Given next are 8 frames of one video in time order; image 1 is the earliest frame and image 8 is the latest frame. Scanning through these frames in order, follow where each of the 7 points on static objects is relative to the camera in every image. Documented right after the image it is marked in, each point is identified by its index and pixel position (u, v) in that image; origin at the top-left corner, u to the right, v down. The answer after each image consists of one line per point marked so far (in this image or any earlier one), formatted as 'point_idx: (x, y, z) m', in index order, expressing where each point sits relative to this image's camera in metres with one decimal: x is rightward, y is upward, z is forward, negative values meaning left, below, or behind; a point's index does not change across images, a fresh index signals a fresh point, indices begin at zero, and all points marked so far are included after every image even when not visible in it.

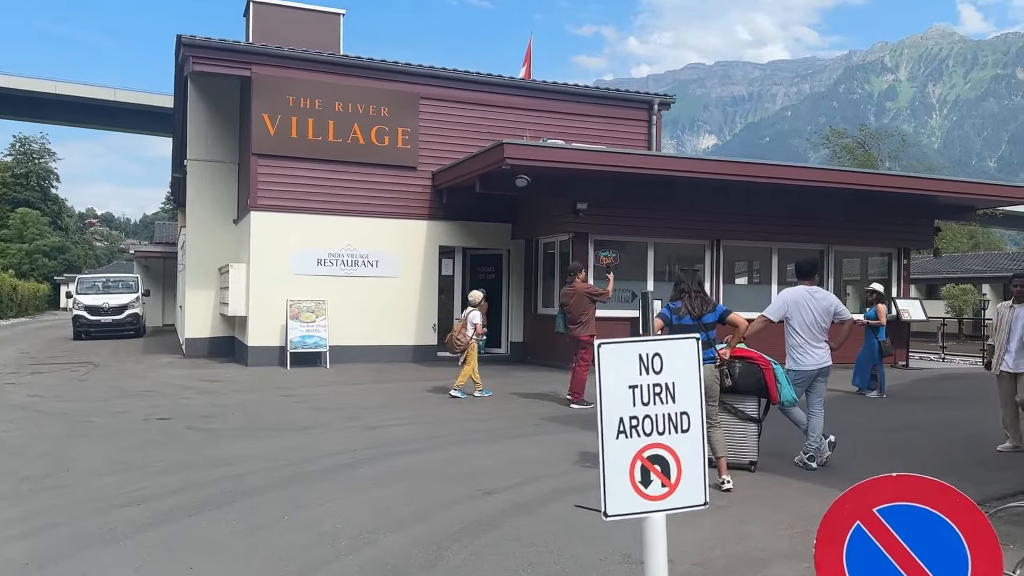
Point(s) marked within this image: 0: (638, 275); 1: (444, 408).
0: (+2.3, +0.2, +14.9) m
1: (-0.8, -1.5, +10.1) m
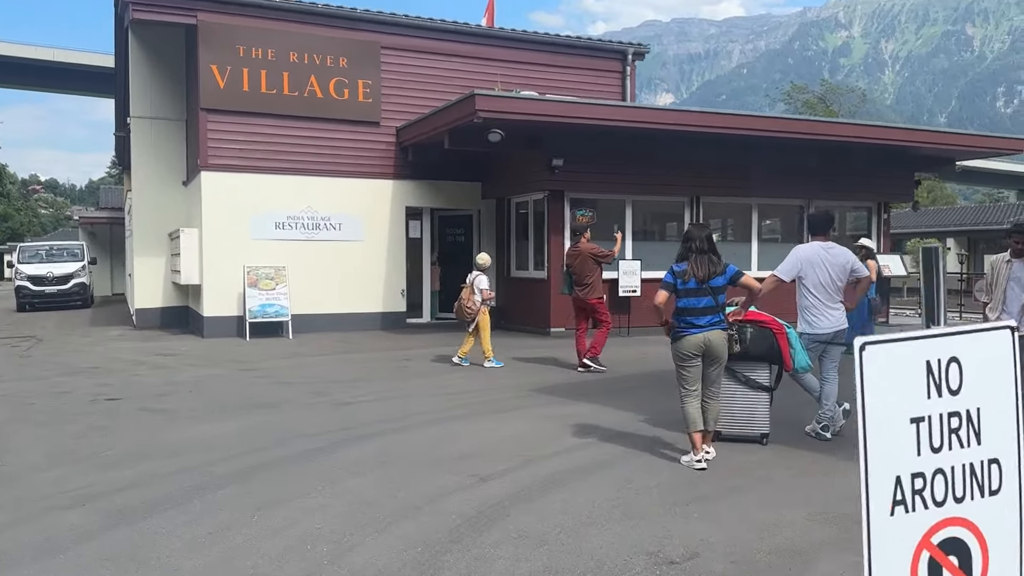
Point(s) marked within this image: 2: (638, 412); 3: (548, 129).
0: (+1.8, +1.0, +14.2) m
1: (-1.0, -1.1, +9.4) m
2: (+1.2, -1.1, +7.6) m
3: (+0.5, +2.5, +12.9) m
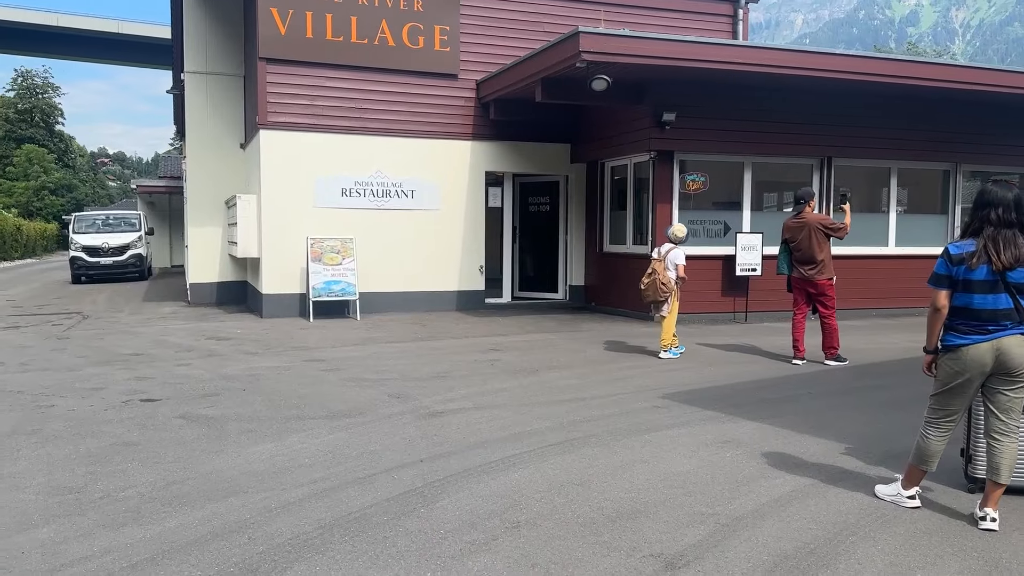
0: (+3.3, +1.3, +12.2) m
1: (+0.1, -0.9, +7.6) m
2: (+2.2, -1.0, +5.7) m
3: (+2.0, +2.8, +10.9) m
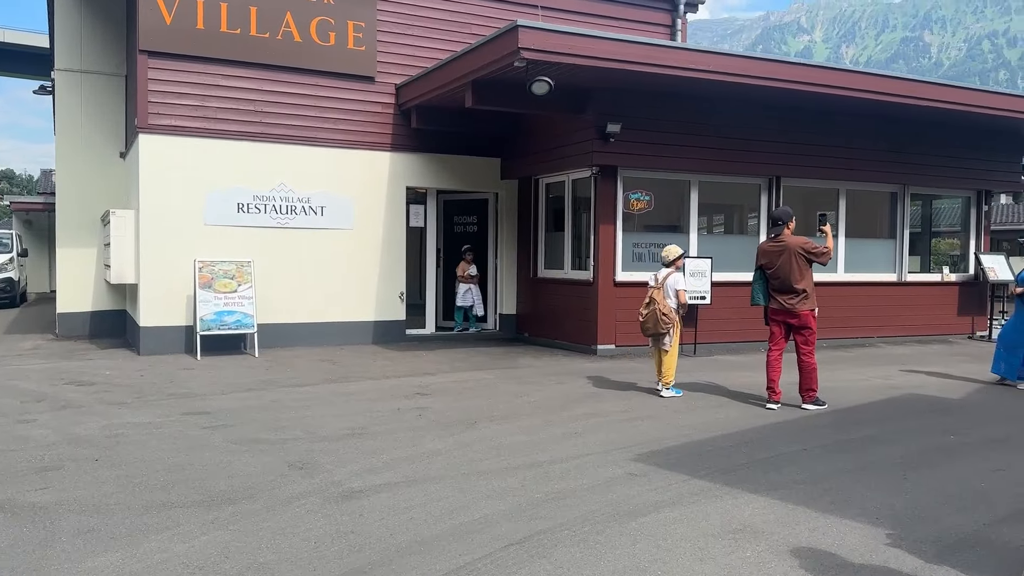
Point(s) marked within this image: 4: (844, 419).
0: (+2.3, +0.9, +11.1) m
1: (-0.4, -1.1, +6.2) m
2: (+1.9, -1.2, +4.5) m
3: (+1.1, +2.5, +9.7) m
4: (+2.9, -1.1, +7.0) m
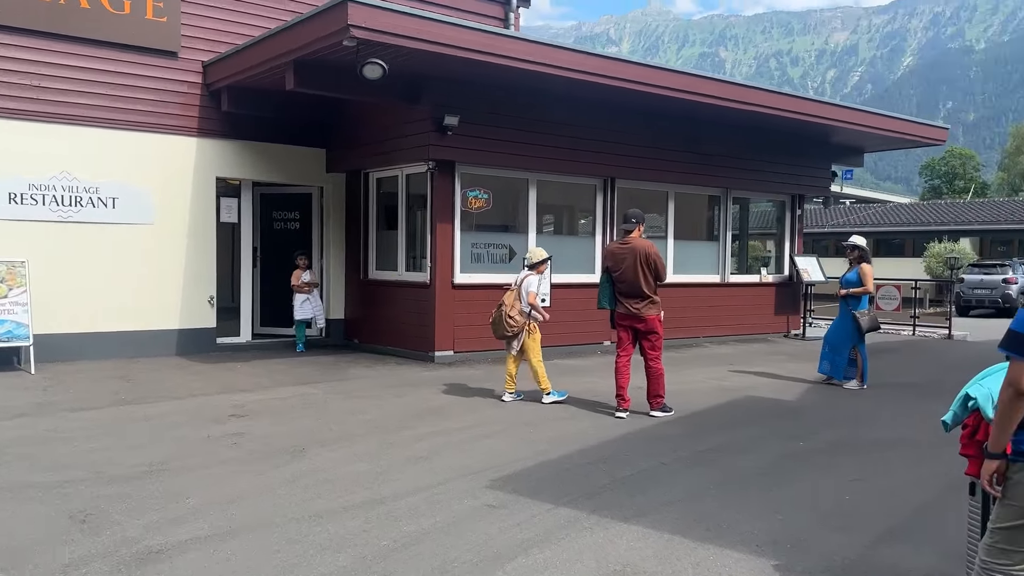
0: (+0.1, +0.9, +10.7) m
1: (-1.5, -1.2, +5.3) m
2: (+1.1, -1.3, +4.1) m
3: (-0.8, +2.4, +9.1) m
4: (+1.6, -1.2, +6.9) m
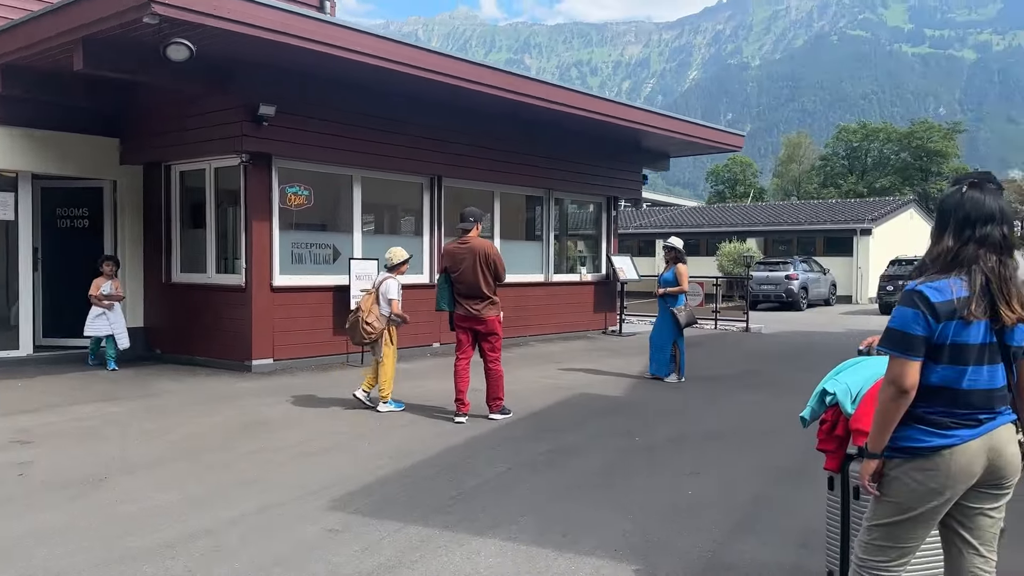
0: (-2.2, +0.8, +10.2) m
1: (-2.4, -1.2, +4.6) m
2: (+0.4, -1.3, +4.0) m
3: (-2.7, +2.4, +8.4) m
4: (+0.2, -1.2, +6.8) m
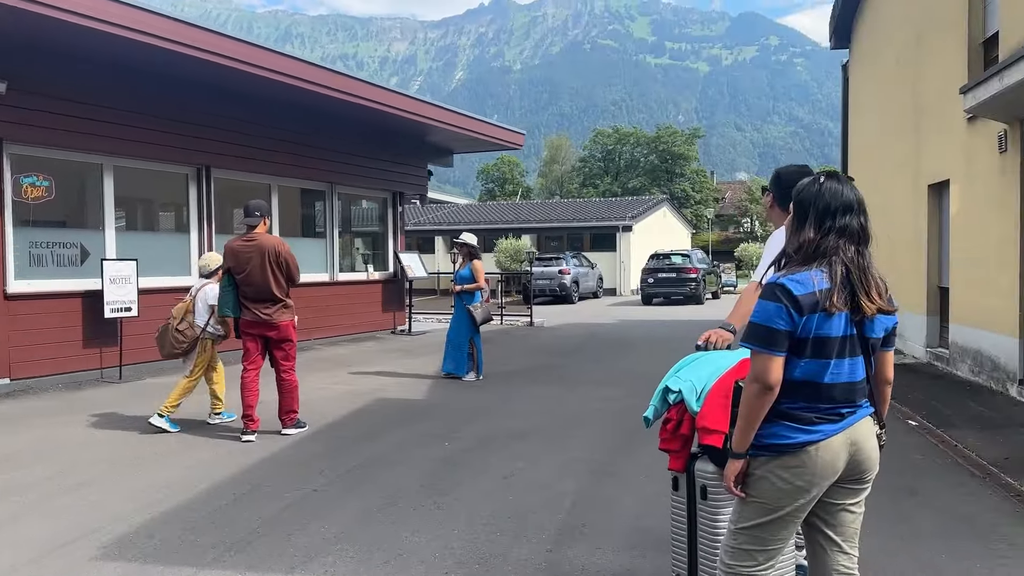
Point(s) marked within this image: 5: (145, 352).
0: (-4.6, +0.8, +8.9) m
1: (-3.3, -1.3, +3.4) m
2: (-0.4, -1.3, +3.7) m
3: (-4.7, +2.3, +7.0) m
4: (-1.4, -1.2, +6.3) m
5: (-4.3, -0.7, +9.4) m
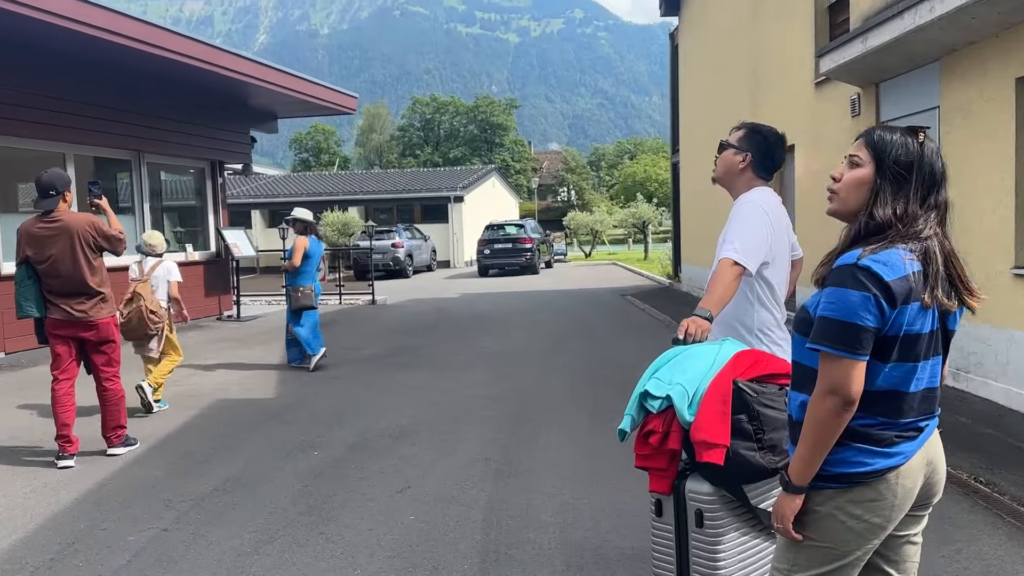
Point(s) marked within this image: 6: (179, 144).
0: (-6.0, +0.8, +7.0) m
1: (-3.4, -1.4, +2.1) m
2: (-0.7, -1.2, +2.9) m
3: (-5.6, +2.3, +5.1) m
4: (-2.2, -1.1, +5.2) m
5: (-5.7, -0.7, +7.7) m
6: (-4.8, +2.1, +11.9) m
